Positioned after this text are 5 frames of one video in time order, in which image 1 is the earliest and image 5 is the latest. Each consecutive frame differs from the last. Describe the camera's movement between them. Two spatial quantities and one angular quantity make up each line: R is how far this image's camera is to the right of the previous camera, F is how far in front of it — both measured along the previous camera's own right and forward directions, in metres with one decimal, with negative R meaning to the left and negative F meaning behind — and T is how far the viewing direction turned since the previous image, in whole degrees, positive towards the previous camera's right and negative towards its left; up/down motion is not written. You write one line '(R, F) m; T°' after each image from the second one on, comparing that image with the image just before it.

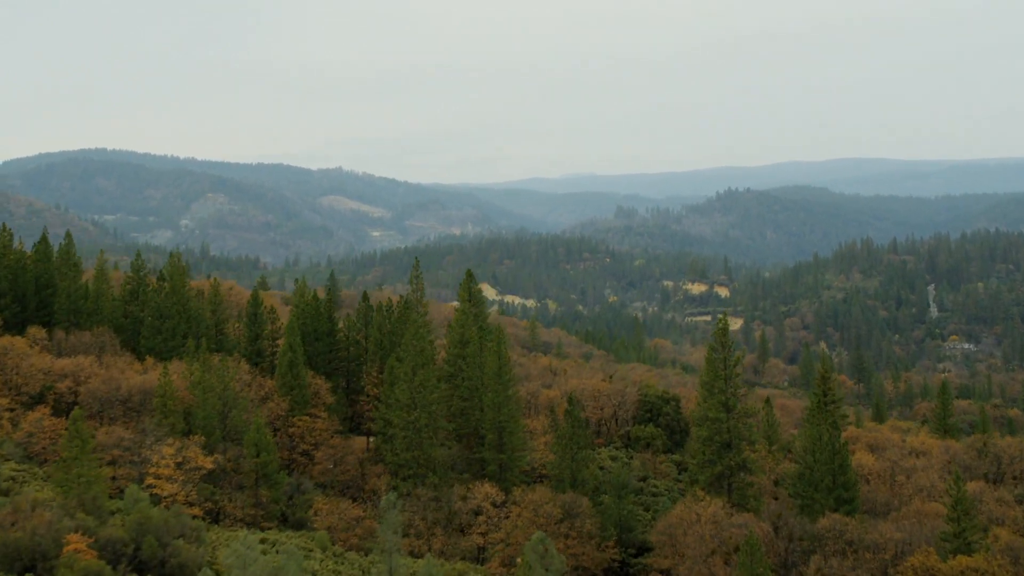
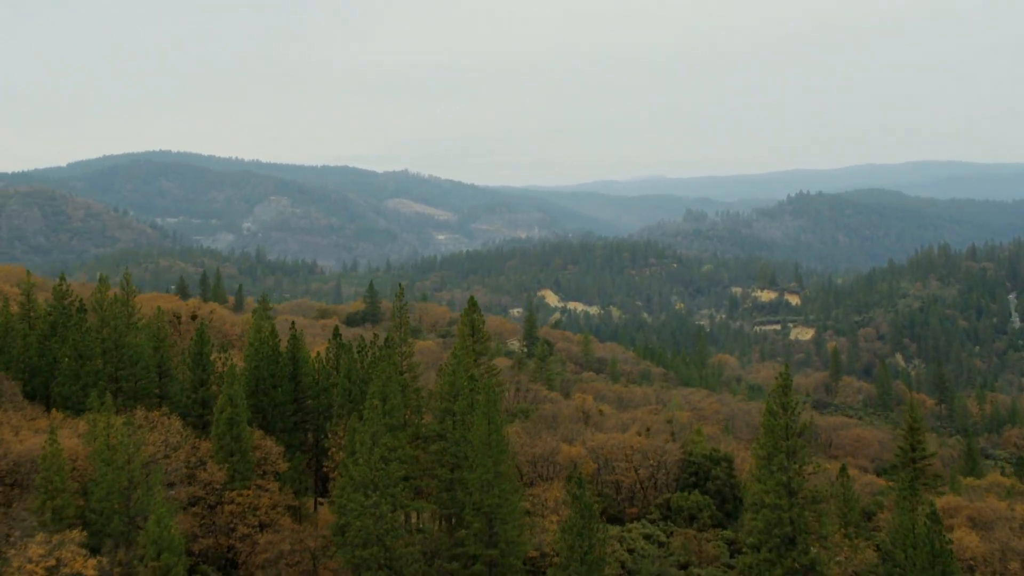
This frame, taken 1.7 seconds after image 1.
(+2.2, +7.2) m; -5°
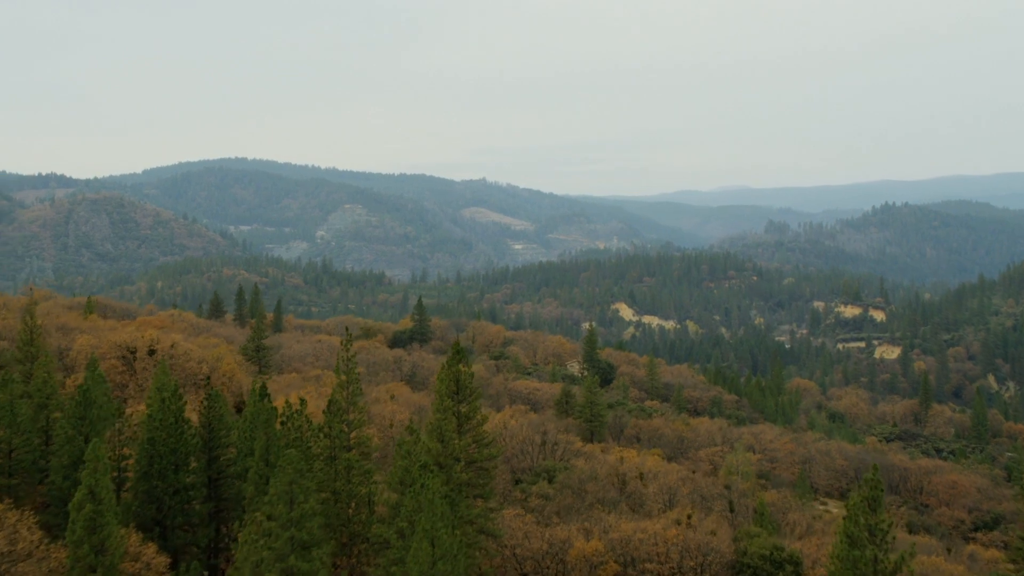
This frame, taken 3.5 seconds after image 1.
(+2.7, +7.9) m; -6°
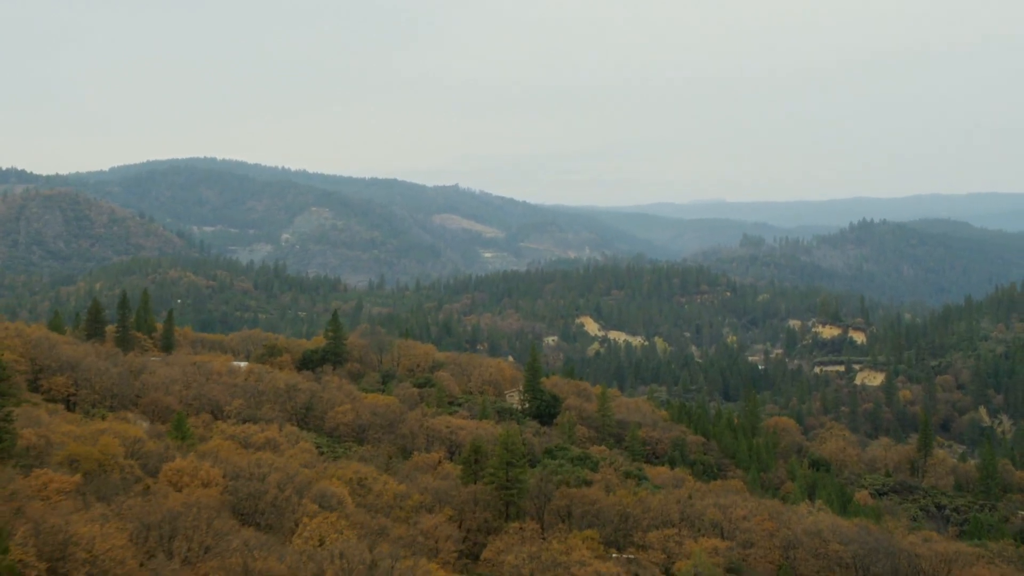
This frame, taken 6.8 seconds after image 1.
(+5.3, +15.4) m; +2°
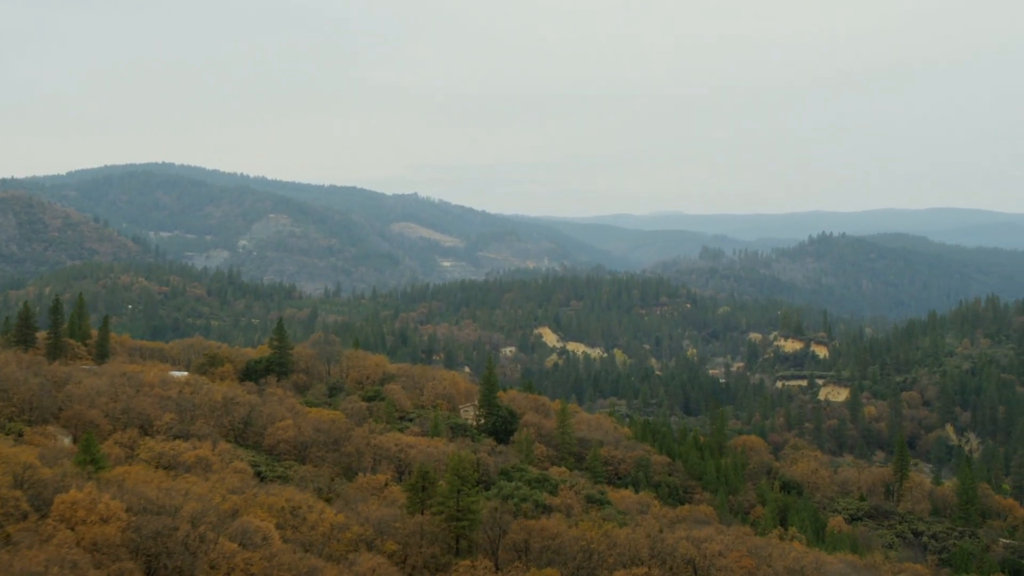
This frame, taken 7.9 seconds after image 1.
(+0.7, +4.5) m; +2°
